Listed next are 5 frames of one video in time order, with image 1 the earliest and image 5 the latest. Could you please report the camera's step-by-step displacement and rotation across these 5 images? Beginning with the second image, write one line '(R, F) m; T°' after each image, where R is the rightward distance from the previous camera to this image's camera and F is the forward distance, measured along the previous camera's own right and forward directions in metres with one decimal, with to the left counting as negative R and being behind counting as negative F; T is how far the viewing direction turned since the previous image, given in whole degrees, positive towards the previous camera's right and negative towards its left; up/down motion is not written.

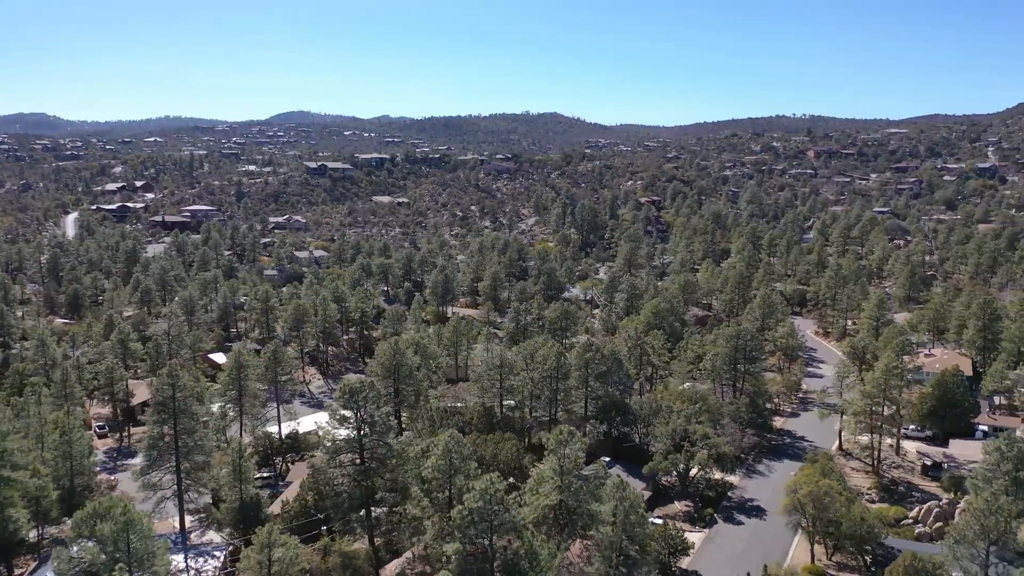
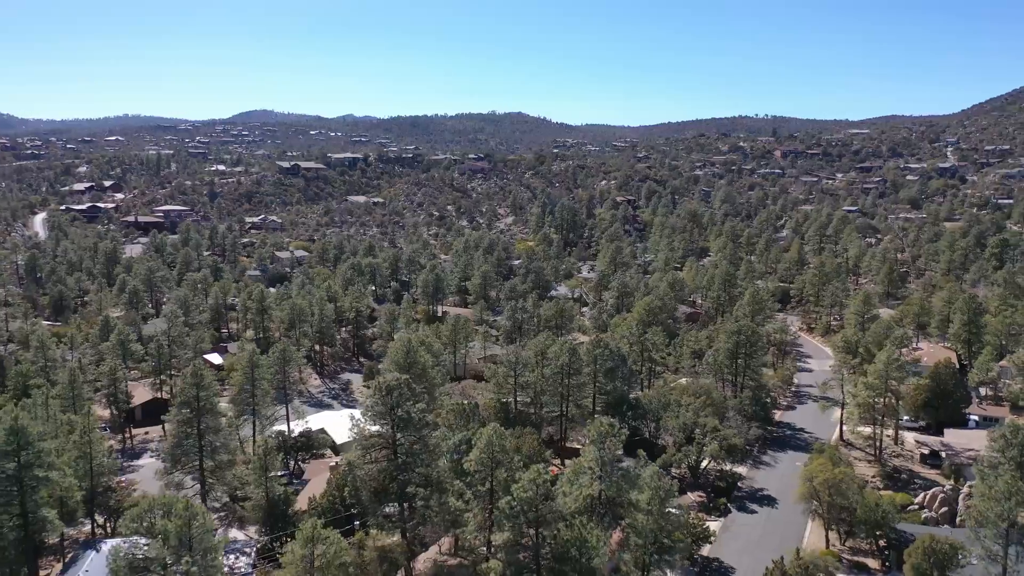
(-2.6, -0.7) m; +2°
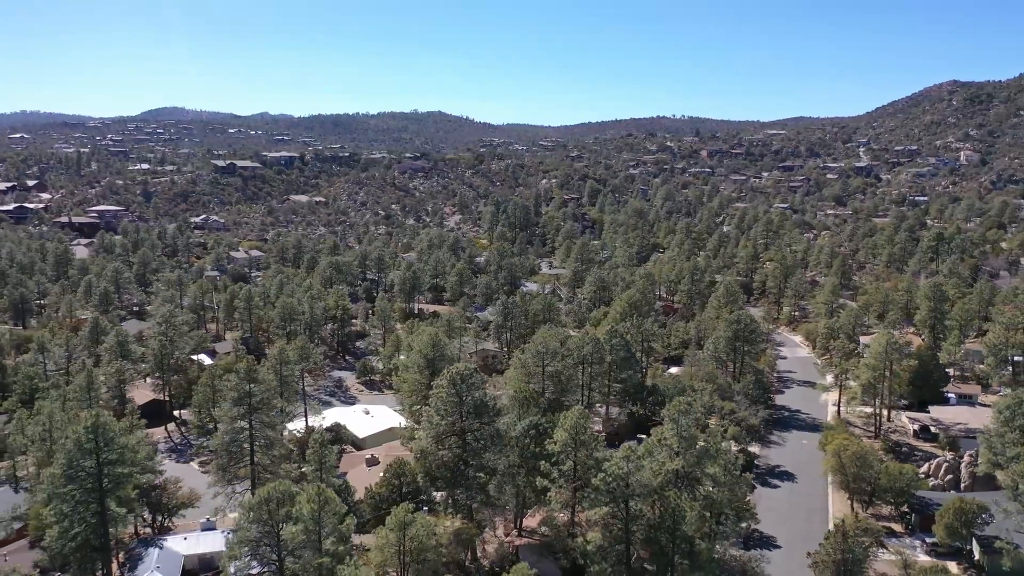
(-5.9, -1.3) m; +6°
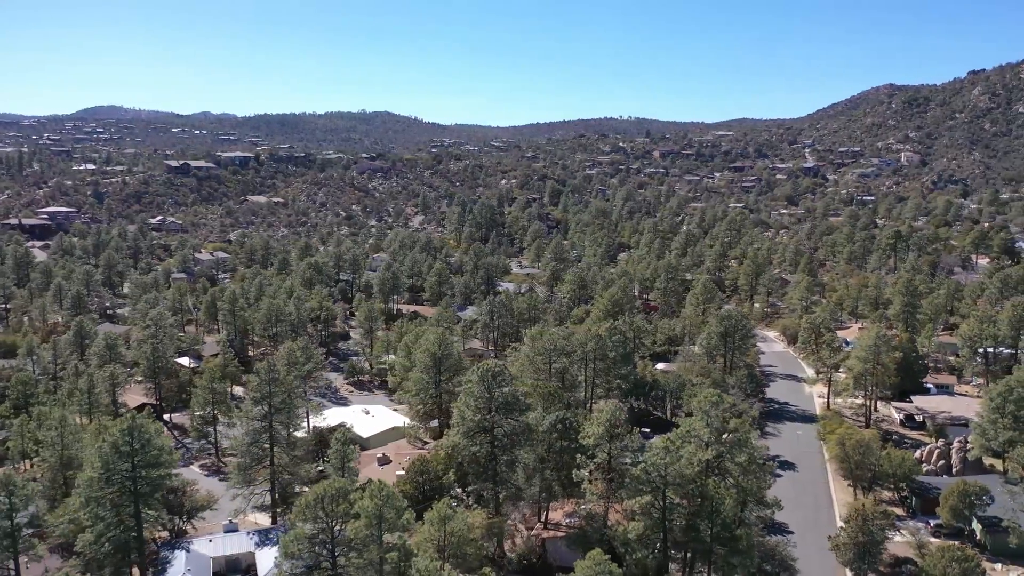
(-3.3, -0.6) m; +4°
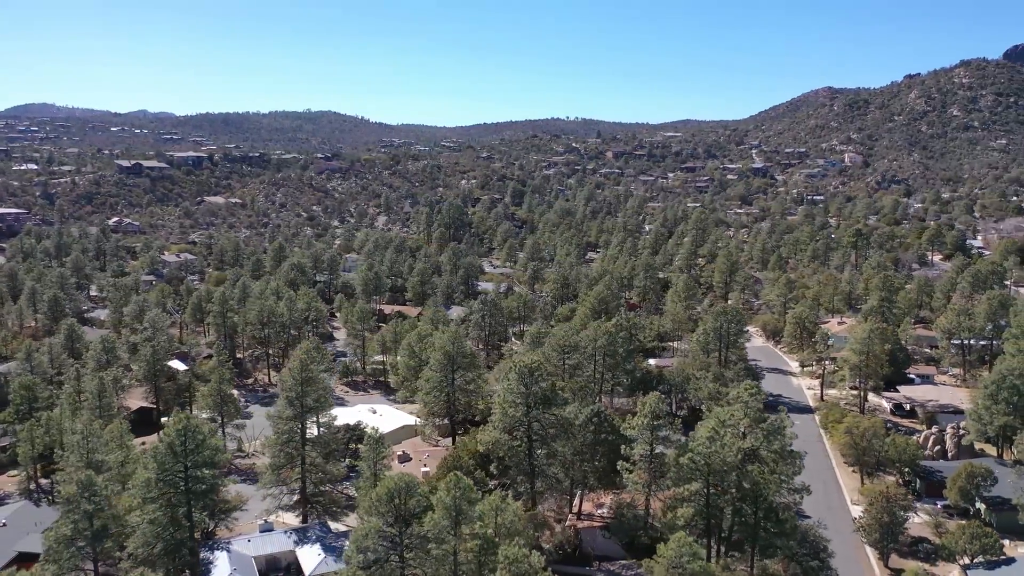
(-3.9, -0.7) m; +4°
